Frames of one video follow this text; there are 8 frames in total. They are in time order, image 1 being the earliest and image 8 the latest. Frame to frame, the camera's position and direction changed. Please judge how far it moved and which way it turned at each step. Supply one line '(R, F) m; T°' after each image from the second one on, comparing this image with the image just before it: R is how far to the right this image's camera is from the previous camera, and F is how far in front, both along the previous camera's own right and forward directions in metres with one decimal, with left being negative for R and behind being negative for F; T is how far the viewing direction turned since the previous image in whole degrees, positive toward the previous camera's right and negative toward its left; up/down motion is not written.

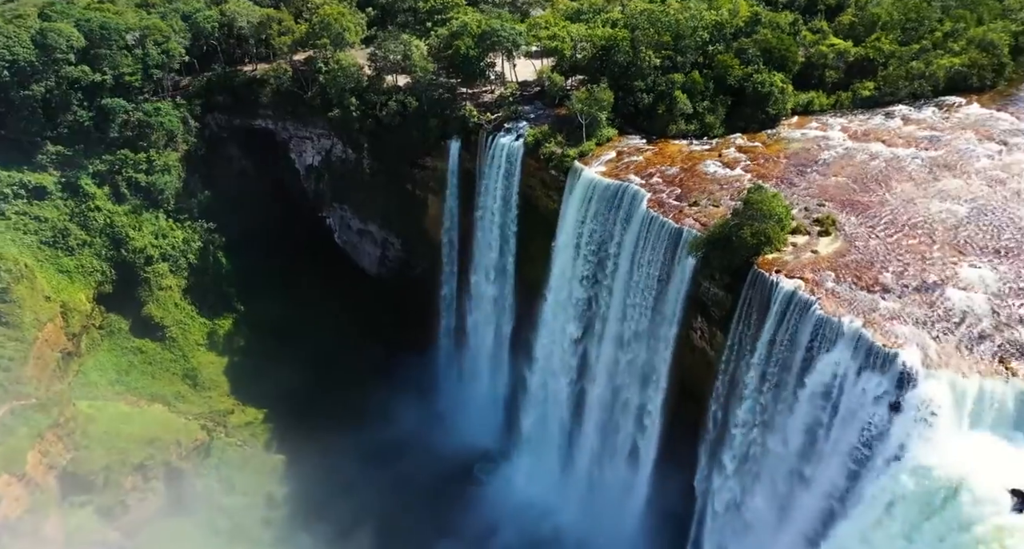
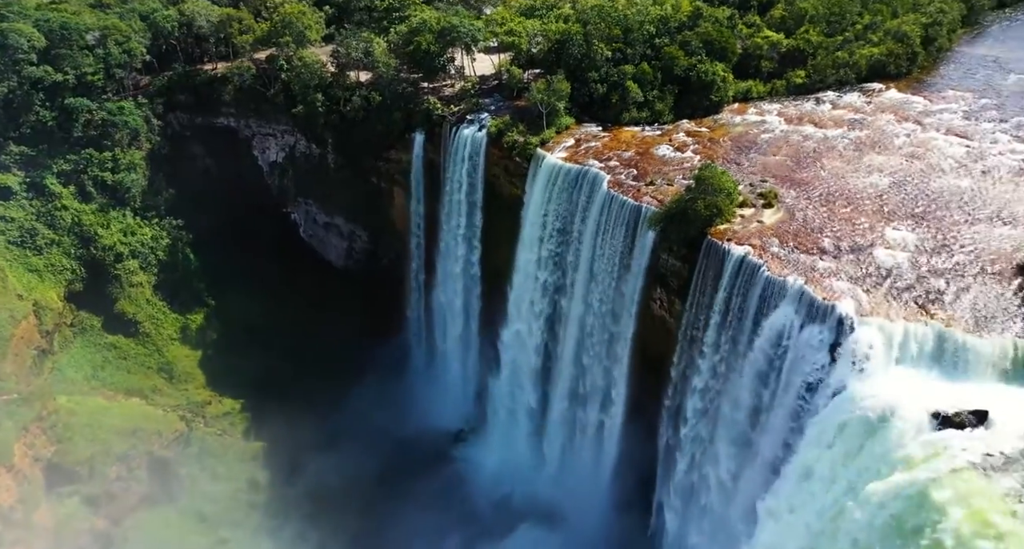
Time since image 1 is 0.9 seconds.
(-1.1, -1.9) m; +4°
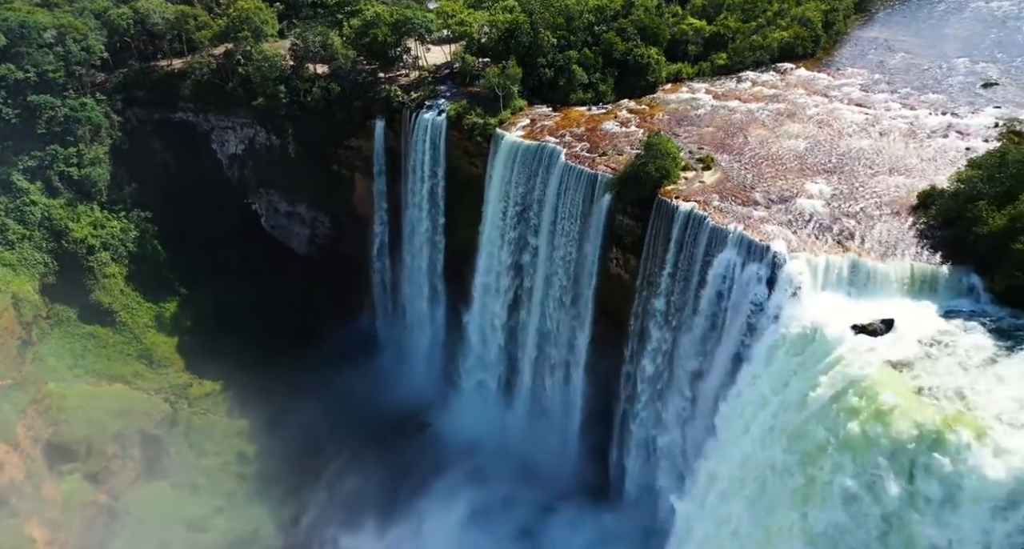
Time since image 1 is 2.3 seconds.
(-2.0, -3.1) m; +6°
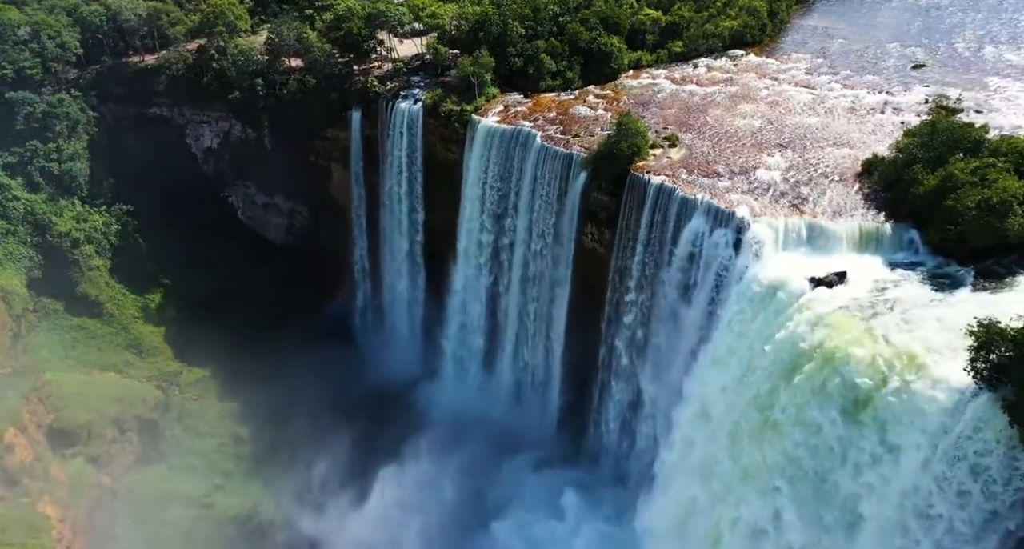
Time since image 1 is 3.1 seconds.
(-1.4, -2.1) m; +4°
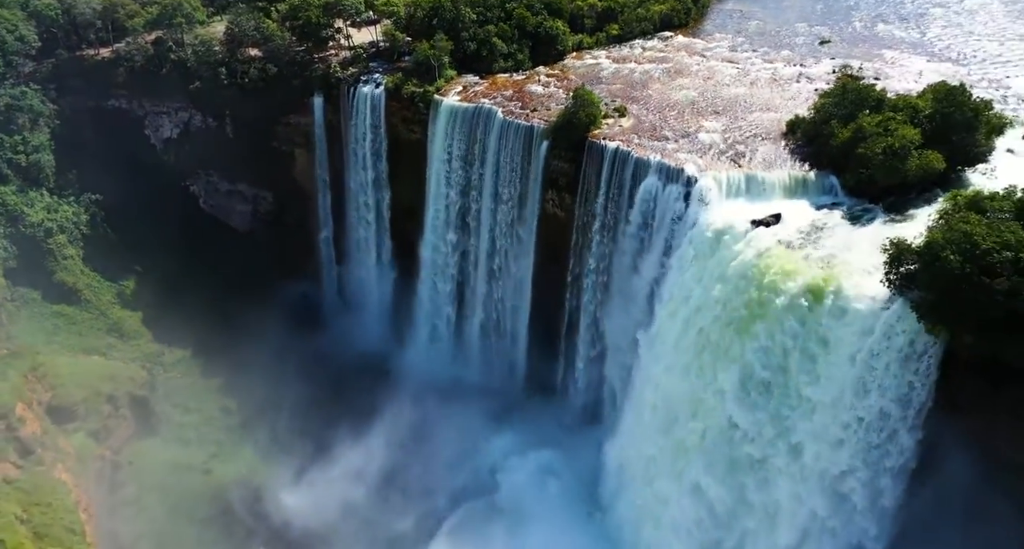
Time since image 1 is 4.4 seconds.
(-2.5, -3.2) m; +6°
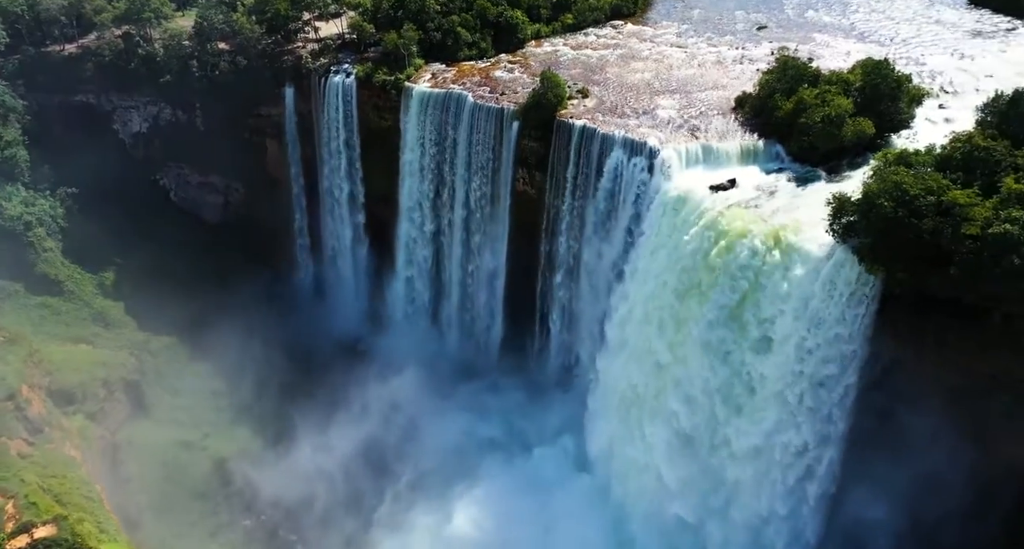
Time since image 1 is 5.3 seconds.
(-1.9, -2.5) m; +5°
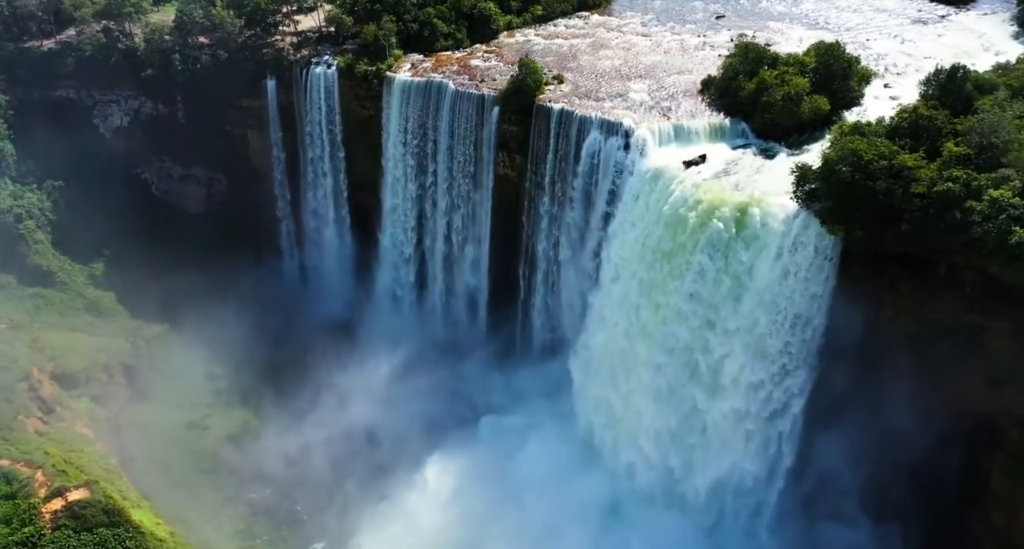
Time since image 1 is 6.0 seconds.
(-1.6, -2.1) m; +3°
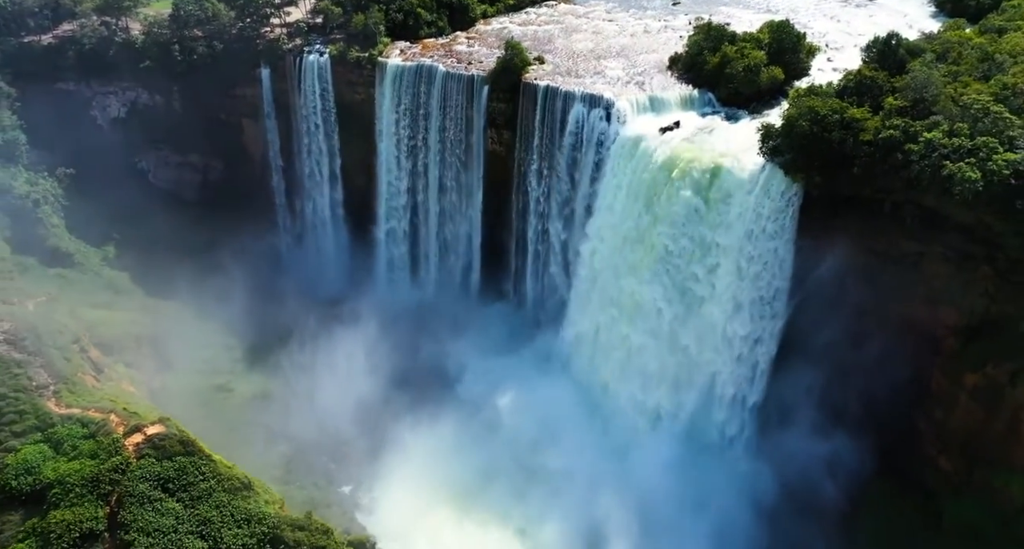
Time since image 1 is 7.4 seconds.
(-3.1, -4.0) m; +5°
